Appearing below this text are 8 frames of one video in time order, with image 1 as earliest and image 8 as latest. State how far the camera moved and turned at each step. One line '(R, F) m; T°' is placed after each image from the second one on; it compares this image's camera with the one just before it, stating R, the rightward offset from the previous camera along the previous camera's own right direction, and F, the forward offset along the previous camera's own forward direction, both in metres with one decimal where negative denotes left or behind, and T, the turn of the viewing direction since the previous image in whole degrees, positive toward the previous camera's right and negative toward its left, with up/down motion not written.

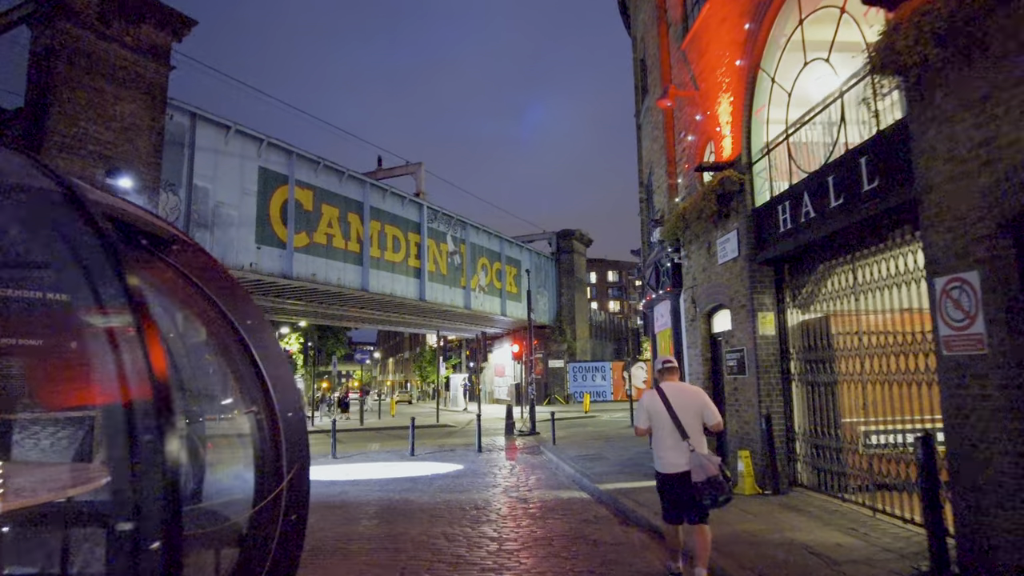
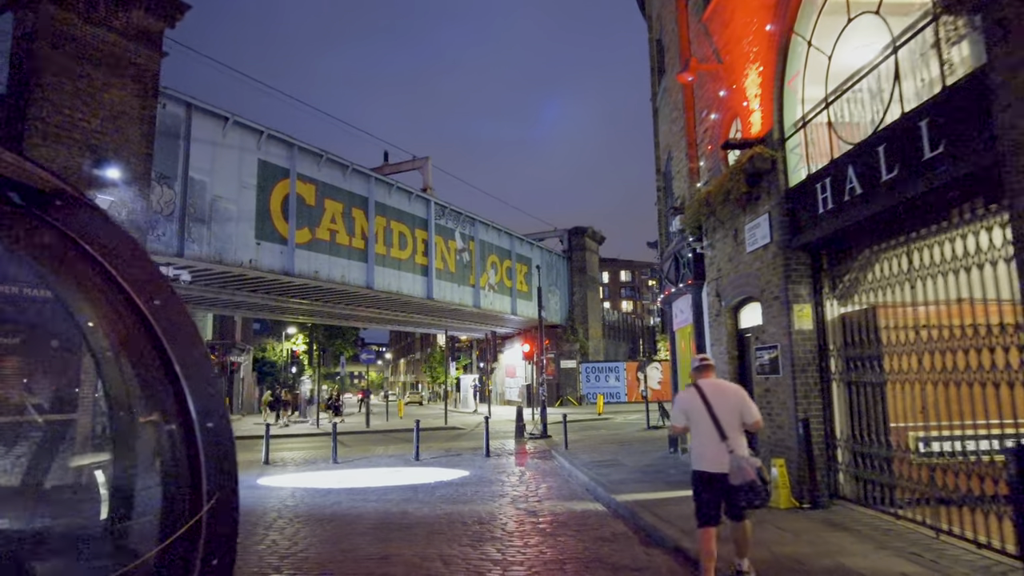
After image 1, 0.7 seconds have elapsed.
(+0.1, +0.9) m; -1°
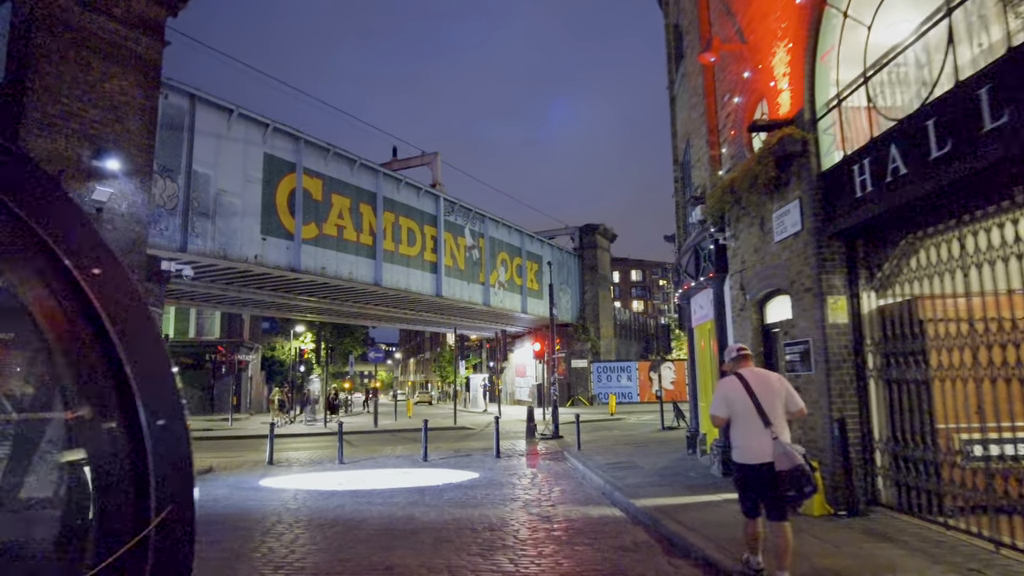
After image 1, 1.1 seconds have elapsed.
(0.0, +0.5) m; -1°
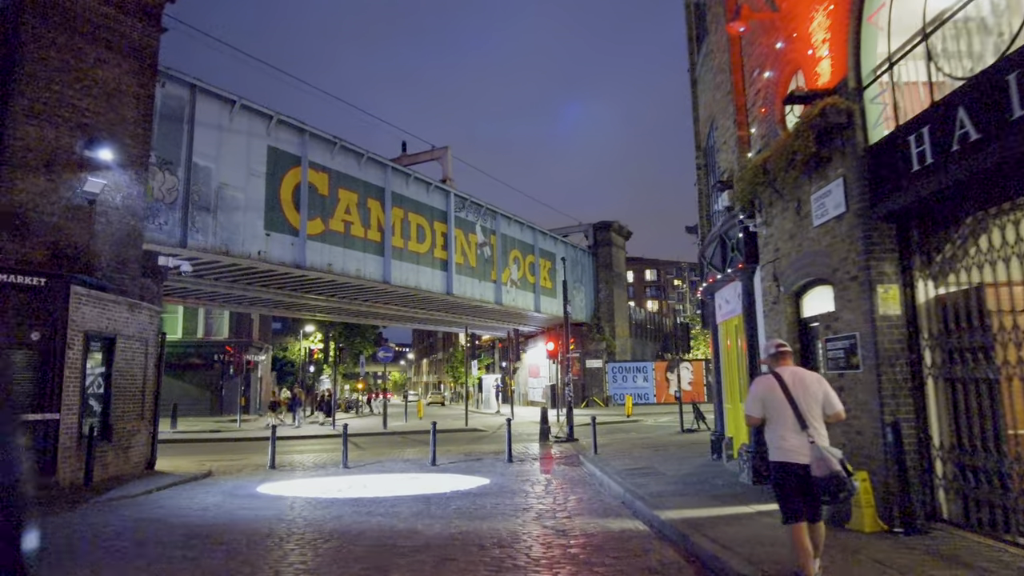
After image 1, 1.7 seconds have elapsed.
(0.0, +0.8) m; -1°
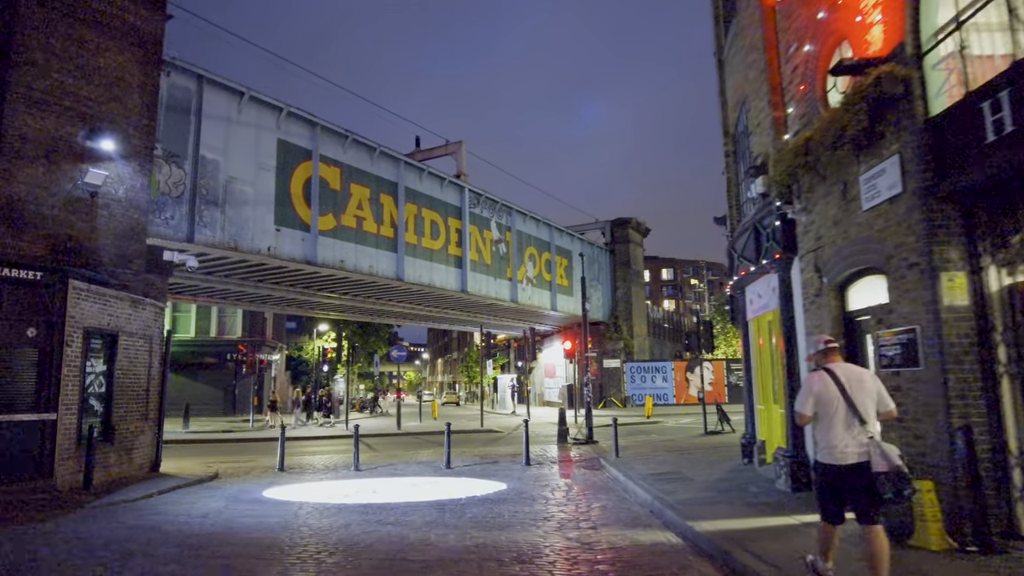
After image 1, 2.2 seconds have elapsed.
(-0.1, +0.6) m; -1°
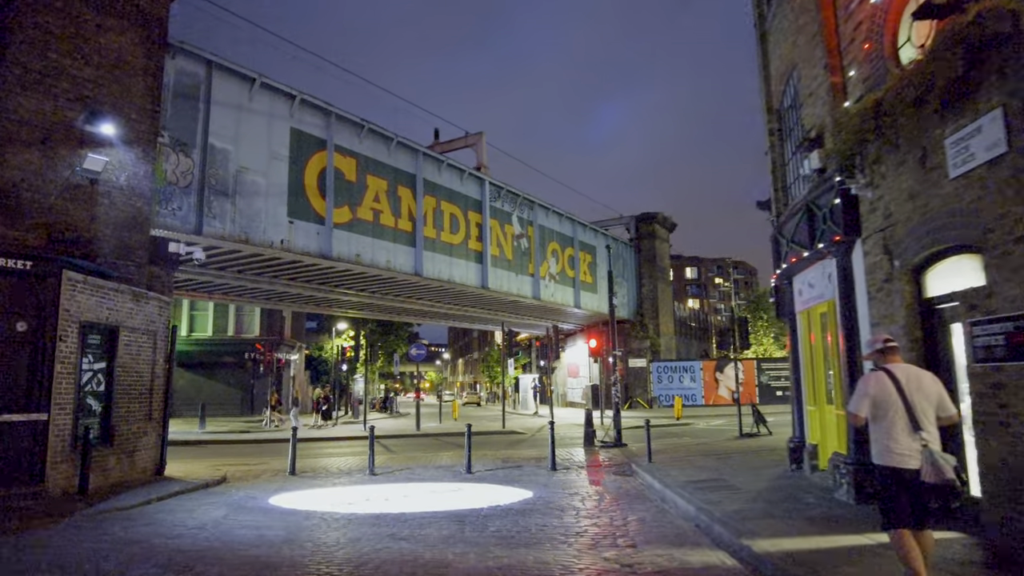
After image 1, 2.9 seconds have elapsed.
(-0.1, +0.9) m; -2°
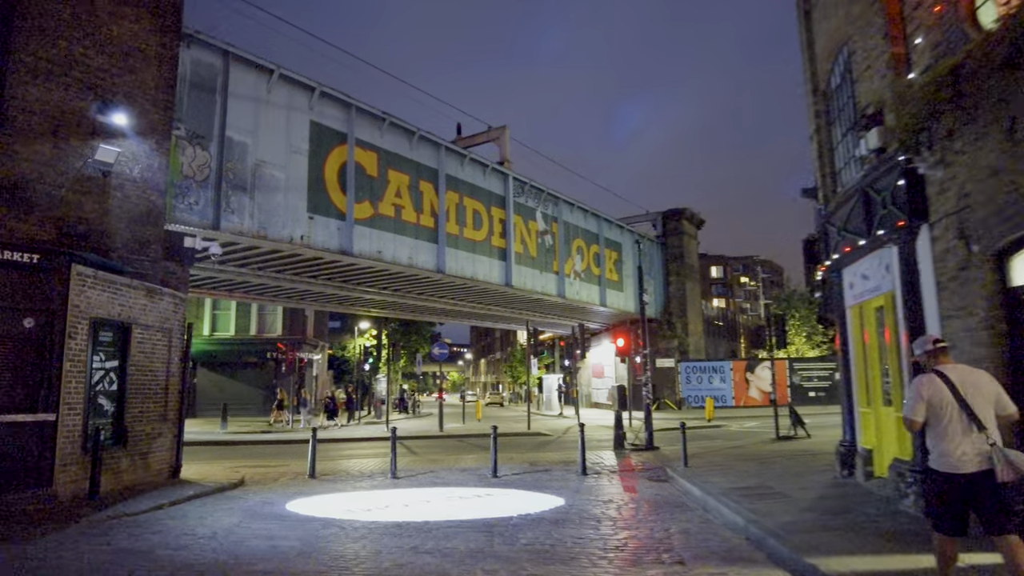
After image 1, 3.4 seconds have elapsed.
(-0.1, +0.6) m; -2°
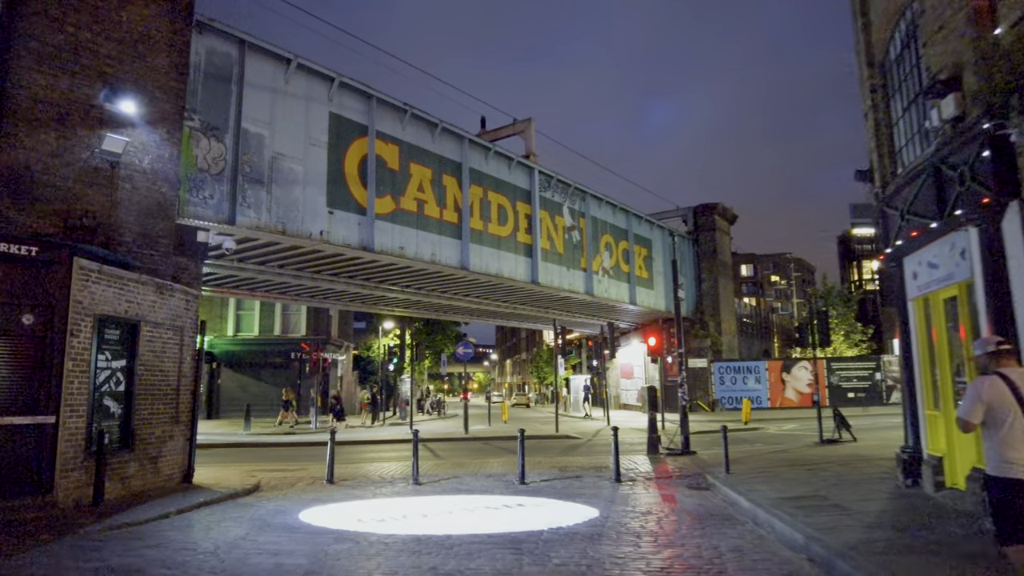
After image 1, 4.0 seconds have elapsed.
(0.0, +0.8) m; -2°
